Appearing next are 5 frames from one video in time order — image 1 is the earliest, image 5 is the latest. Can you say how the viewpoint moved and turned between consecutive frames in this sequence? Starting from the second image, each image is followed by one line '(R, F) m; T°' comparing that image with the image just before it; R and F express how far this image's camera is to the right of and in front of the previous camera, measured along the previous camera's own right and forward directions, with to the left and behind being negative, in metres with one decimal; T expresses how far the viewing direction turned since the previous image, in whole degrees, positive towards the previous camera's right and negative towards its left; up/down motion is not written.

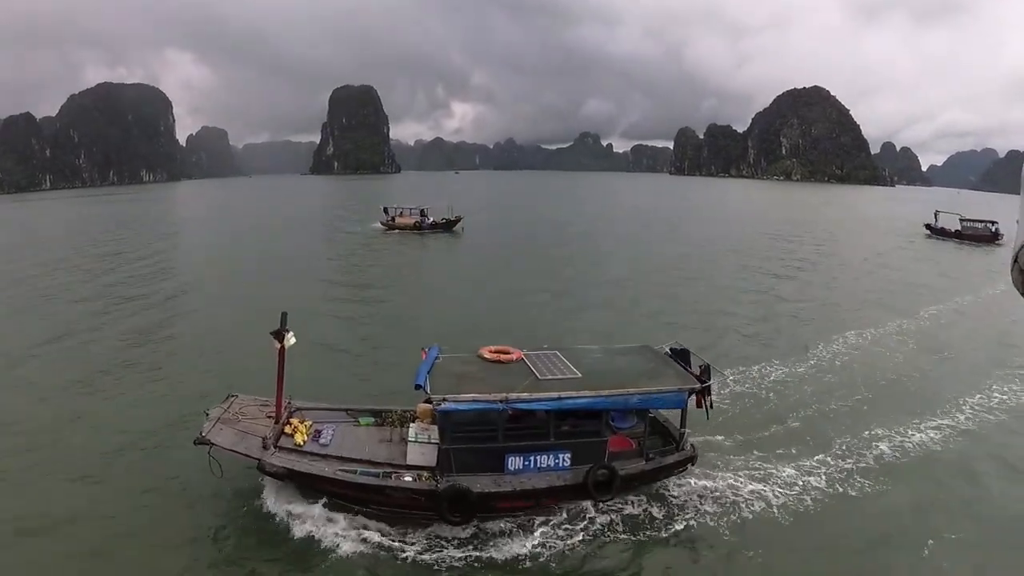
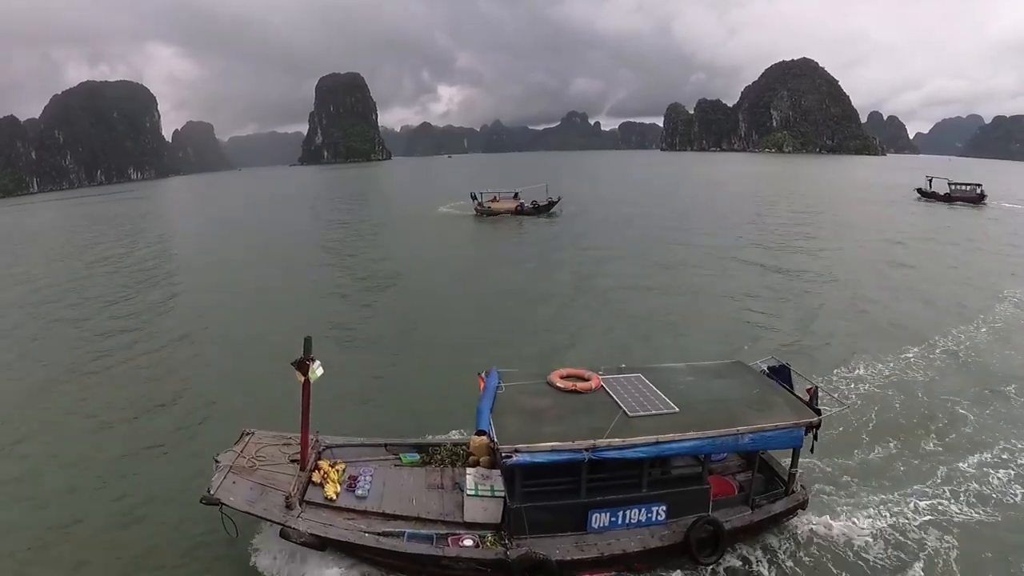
(-1.2, +2.2) m; 0°
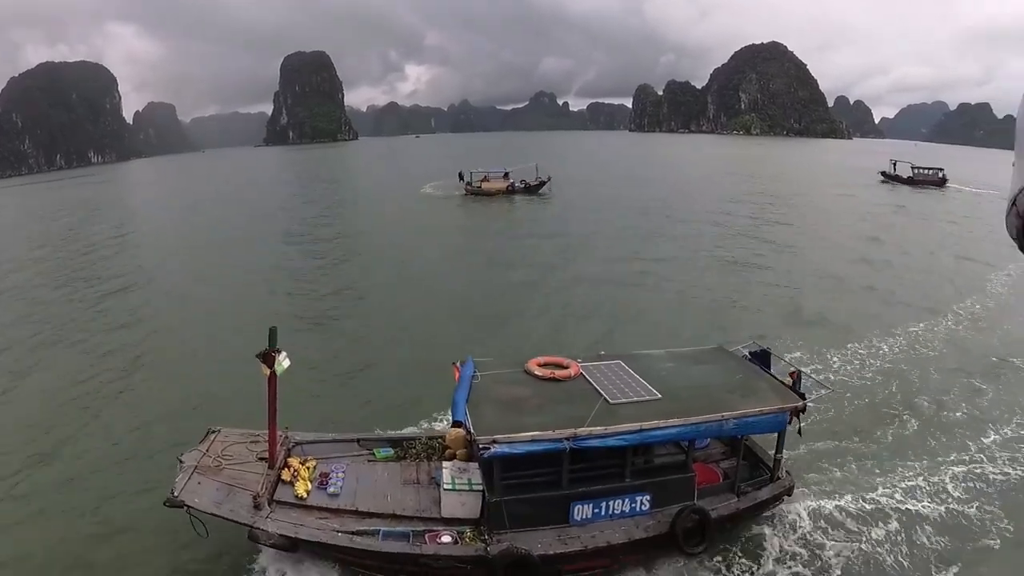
(-0.1, +0.4) m; +3°
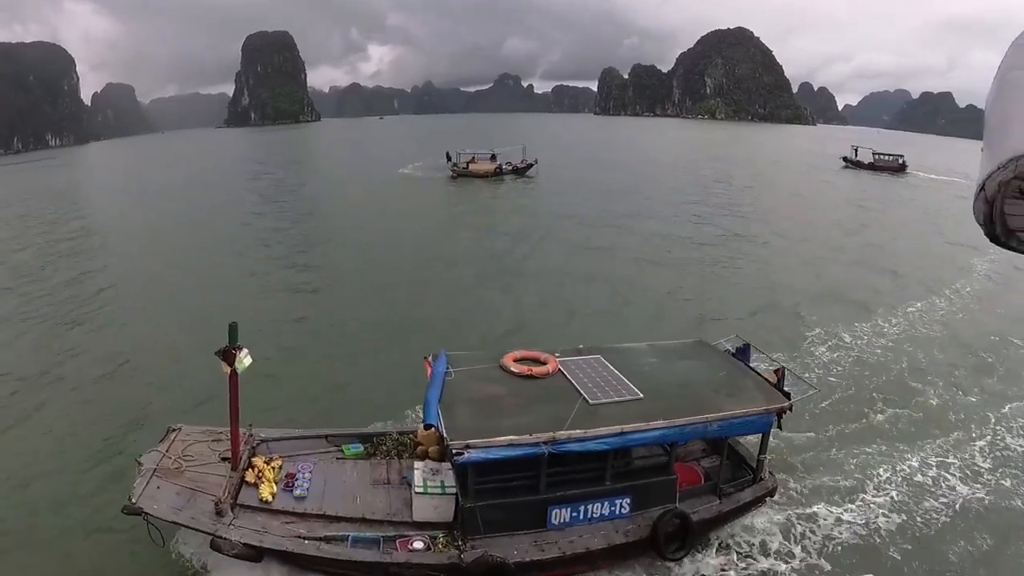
(-0.1, +0.4) m; +3°
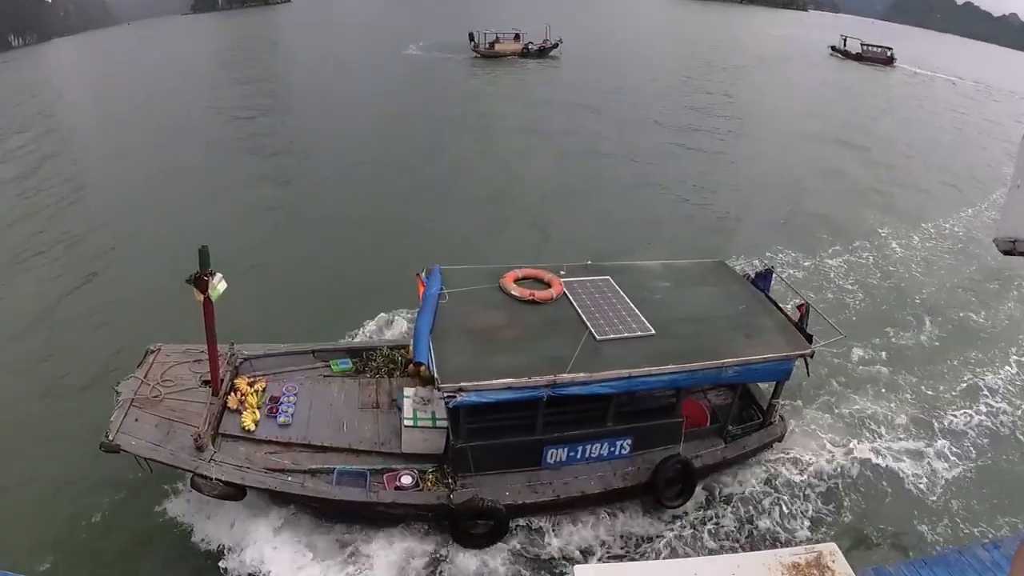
(-0.1, +0.9) m; +1°
